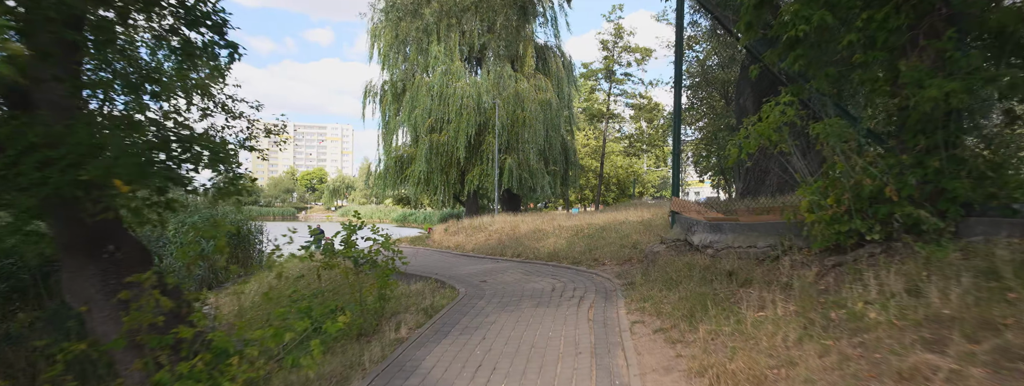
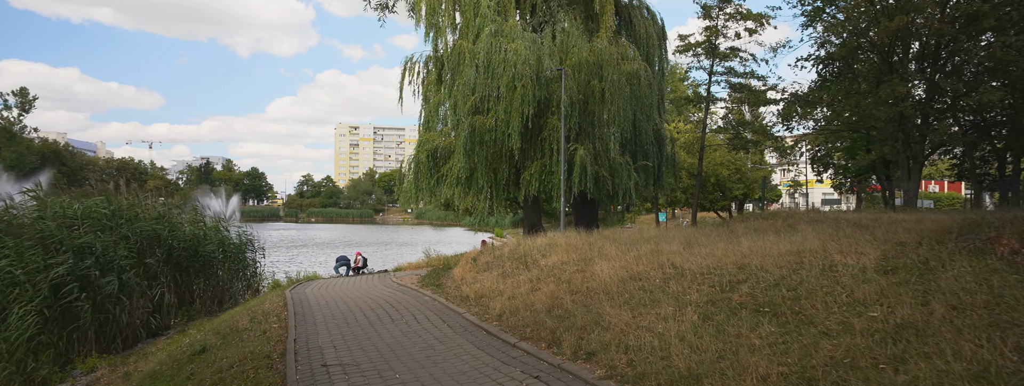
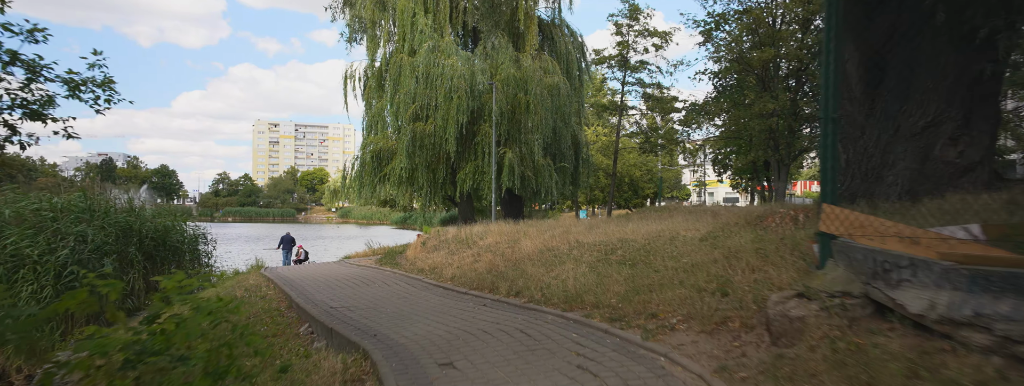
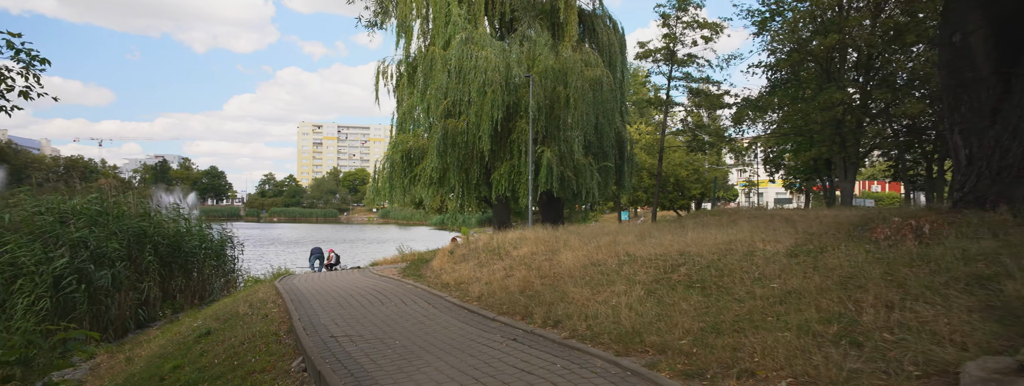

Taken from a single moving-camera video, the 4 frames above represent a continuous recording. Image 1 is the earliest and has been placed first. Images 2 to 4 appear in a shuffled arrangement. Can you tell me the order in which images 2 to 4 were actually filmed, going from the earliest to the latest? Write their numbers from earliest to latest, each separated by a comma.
3, 4, 2
